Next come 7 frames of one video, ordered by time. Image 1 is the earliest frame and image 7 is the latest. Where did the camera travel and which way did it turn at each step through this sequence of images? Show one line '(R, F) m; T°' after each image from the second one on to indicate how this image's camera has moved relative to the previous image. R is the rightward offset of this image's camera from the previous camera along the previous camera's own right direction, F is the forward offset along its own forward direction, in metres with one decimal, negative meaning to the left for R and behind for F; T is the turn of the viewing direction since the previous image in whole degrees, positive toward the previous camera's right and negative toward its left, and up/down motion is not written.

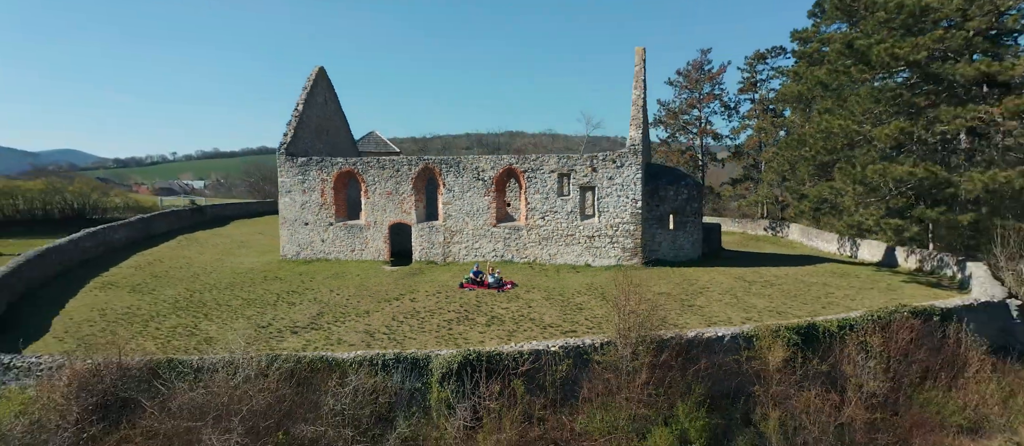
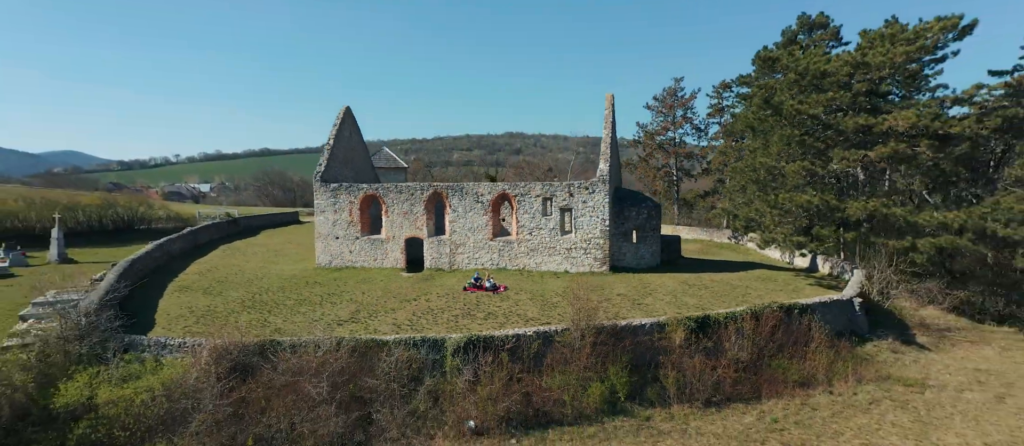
(+0.2, -3.5) m; 0°
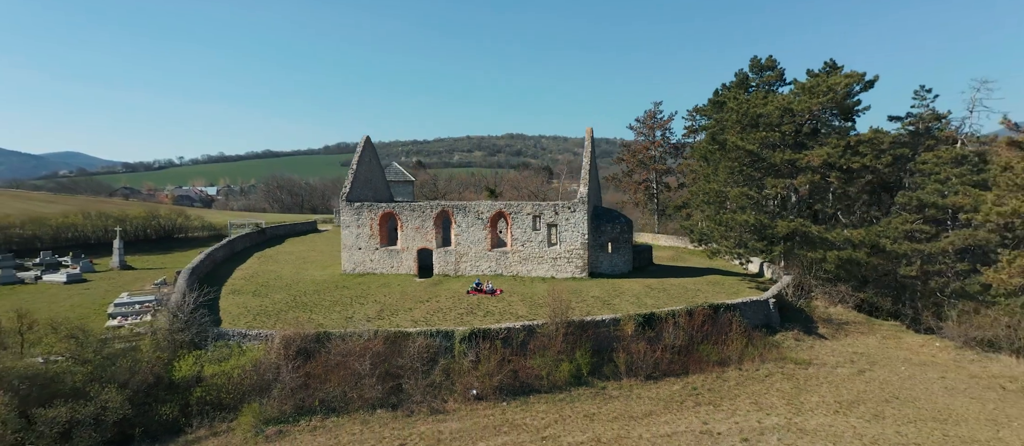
(+0.2, -3.6) m; 0°
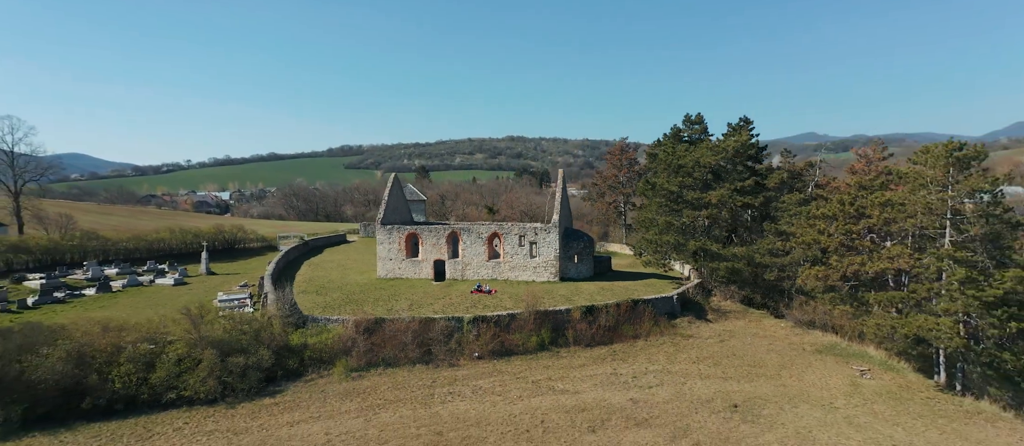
(+0.5, -7.8) m; 0°
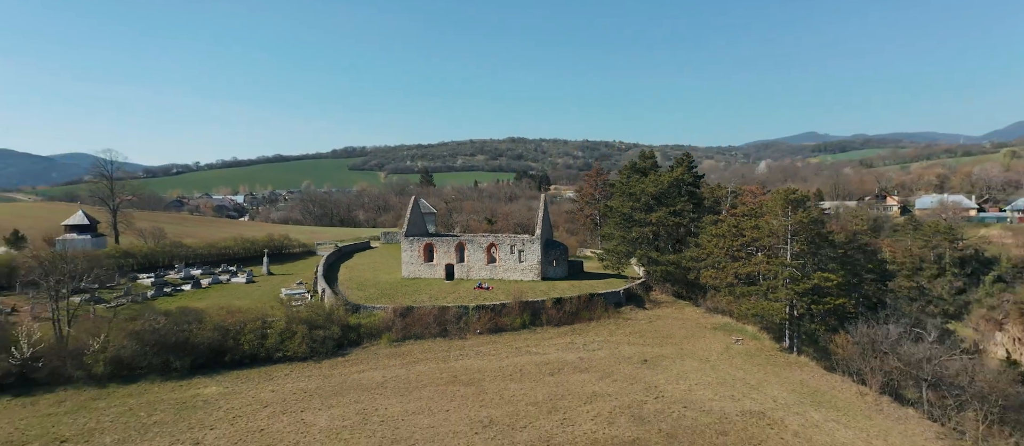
(+0.6, -9.0) m; 0°
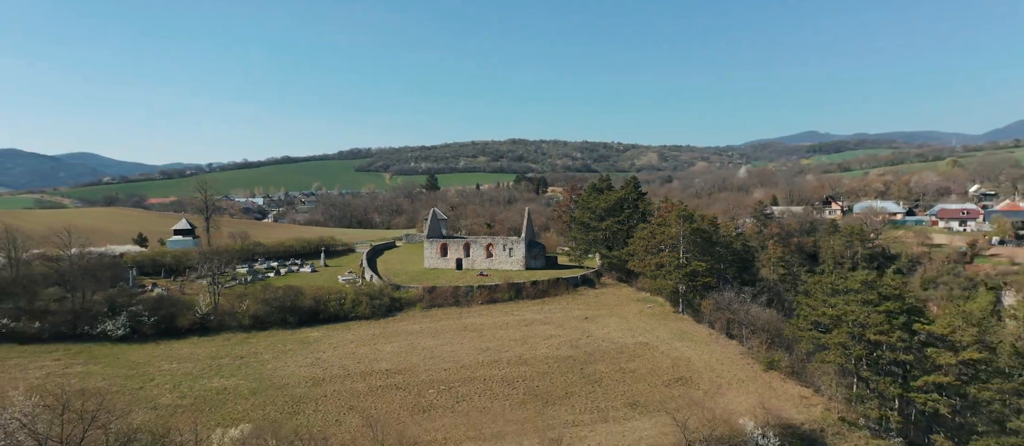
(+0.9, -14.5) m; 0°
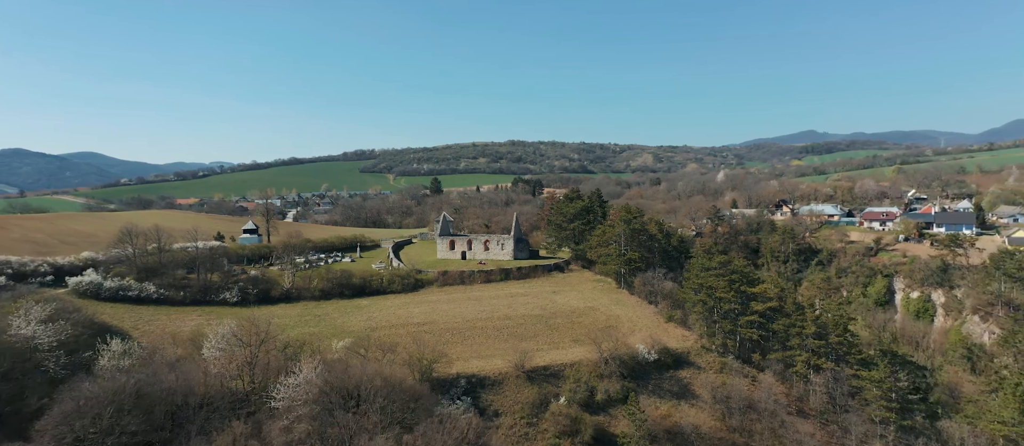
(+1.0, -16.6) m; 0°
